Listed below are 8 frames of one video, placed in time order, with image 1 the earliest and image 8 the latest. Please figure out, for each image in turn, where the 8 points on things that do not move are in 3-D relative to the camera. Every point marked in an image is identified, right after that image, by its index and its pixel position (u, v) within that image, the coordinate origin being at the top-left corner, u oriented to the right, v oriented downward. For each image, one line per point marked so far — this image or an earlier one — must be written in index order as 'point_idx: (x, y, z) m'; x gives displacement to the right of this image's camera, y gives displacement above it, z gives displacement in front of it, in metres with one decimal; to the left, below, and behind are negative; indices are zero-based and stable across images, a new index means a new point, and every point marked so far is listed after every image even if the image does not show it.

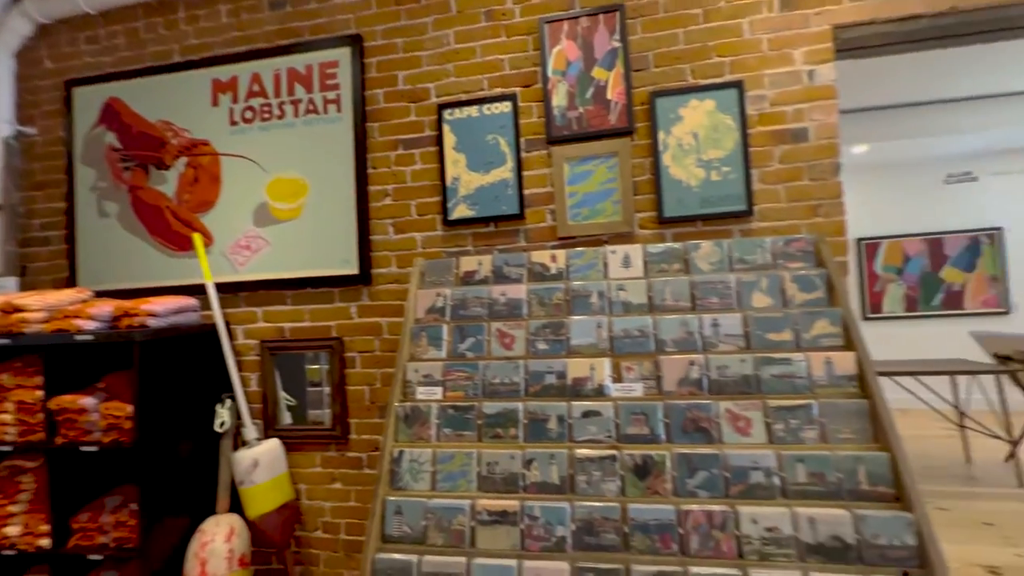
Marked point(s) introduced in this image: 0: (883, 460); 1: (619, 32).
0: (+1.1, -0.5, +1.4) m
1: (+0.5, +1.1, +2.1) m
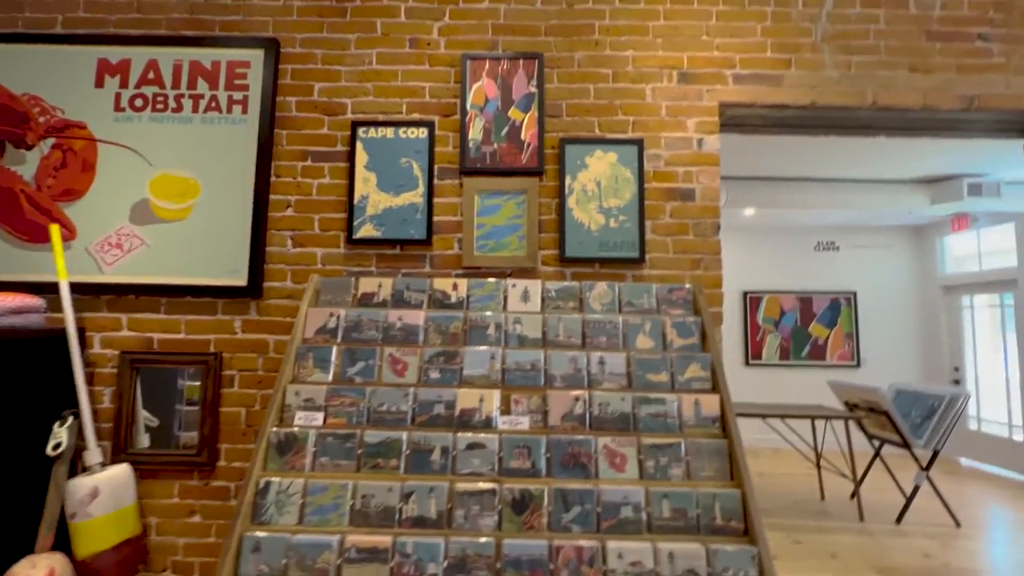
0: (+0.7, -0.7, +1.5) m
1: (+0.1, +1.0, +2.2) m
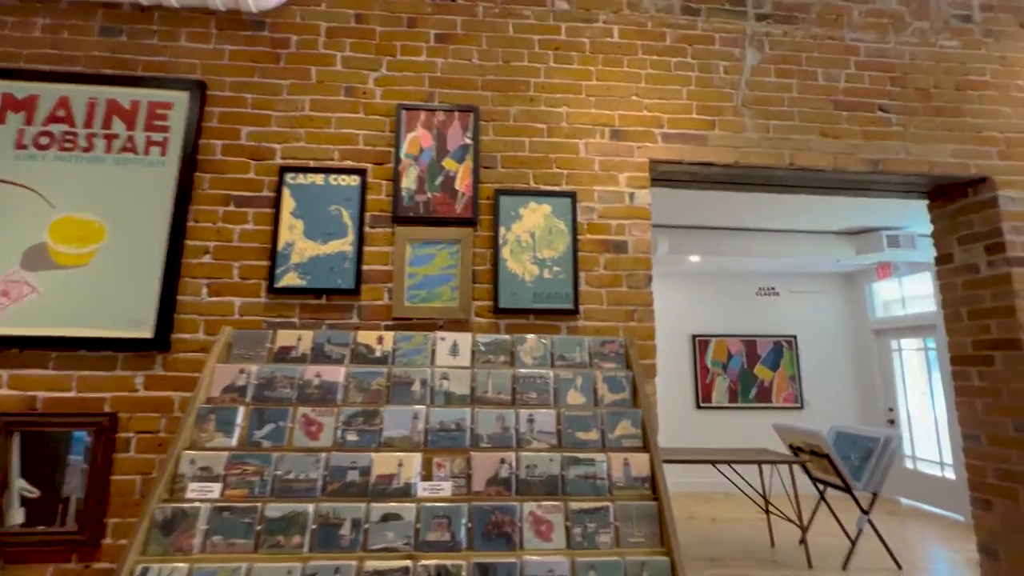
0: (+0.5, -0.8, +1.4) m
1: (-0.2, +0.7, +2.2) m
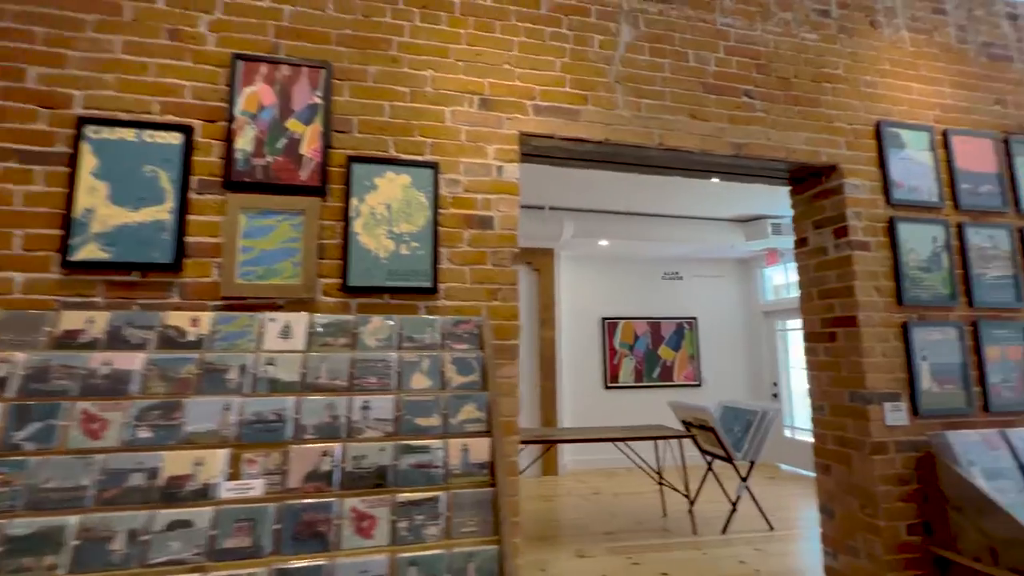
0: (-0.1, -0.8, +1.3) m
1: (-0.8, +0.8, +2.0) m
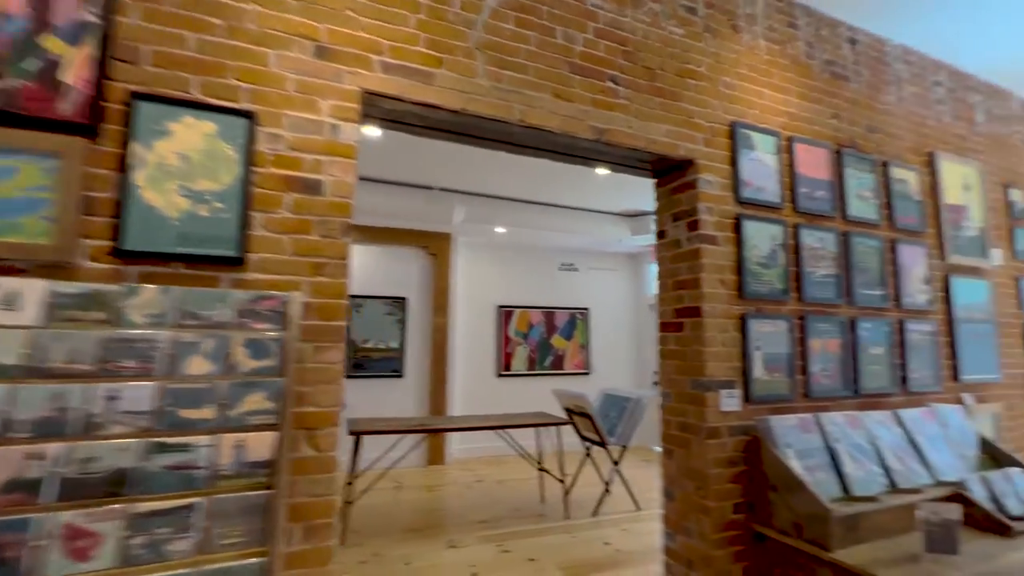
0: (-0.6, -0.7, +1.1) m
1: (-1.4, +1.0, +1.6) m
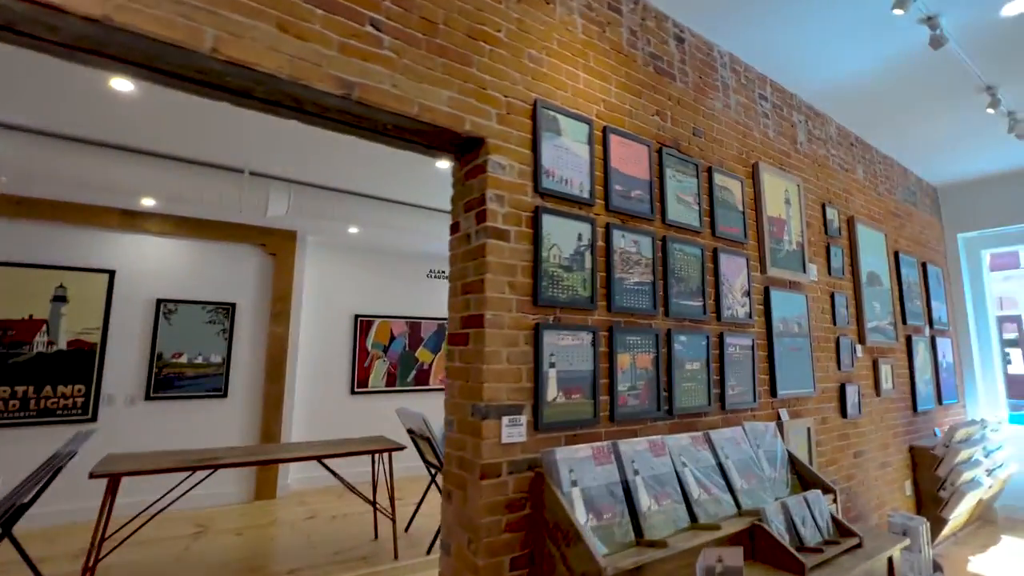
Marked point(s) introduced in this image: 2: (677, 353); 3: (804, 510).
0: (-1.5, -0.6, +0.4) m
1: (-2.3, +1.0, +0.7) m
2: (+1.0, -0.4, +2.8) m
3: (+1.5, -1.2, +2.4) m
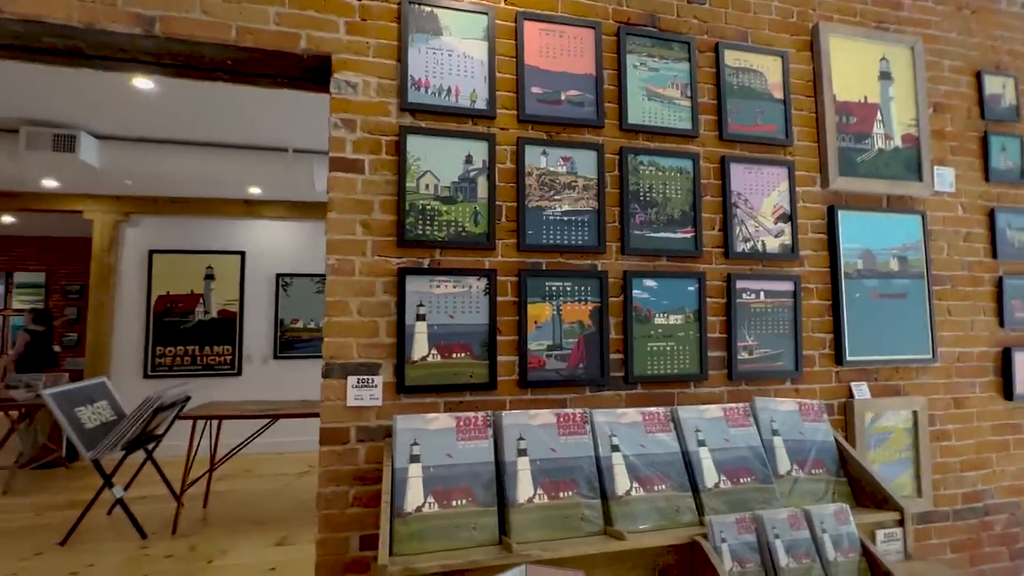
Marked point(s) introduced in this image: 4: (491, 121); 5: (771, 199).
0: (-2.6, -0.6, +0.7) m
1: (-3.3, +1.1, +1.3) m
2: (+0.6, -0.1, +2.1) m
3: (+1.0, -0.8, +1.6) m
4: (-0.1, +0.7, +2.0) m
5: (+1.3, +0.4, +2.3) m
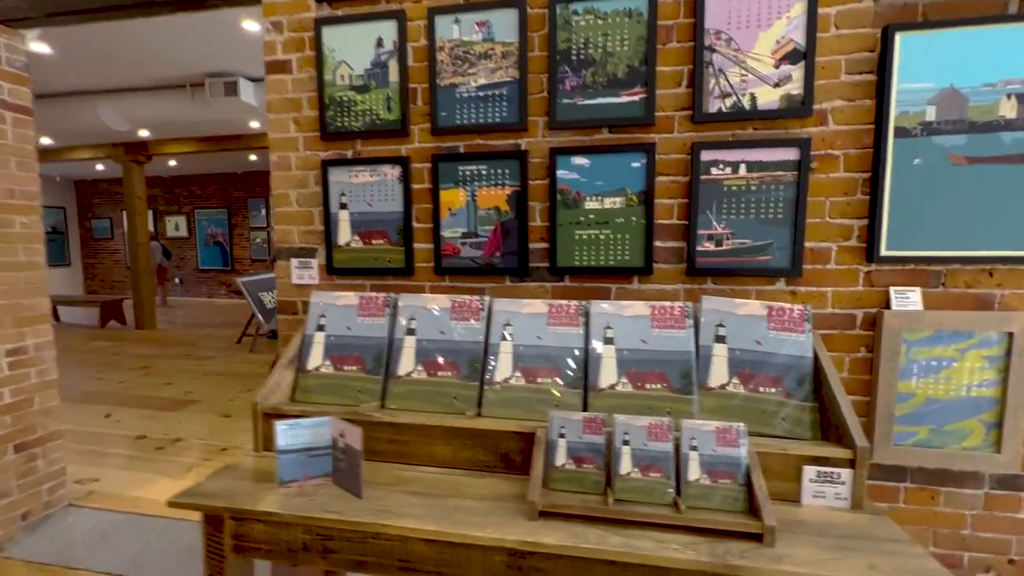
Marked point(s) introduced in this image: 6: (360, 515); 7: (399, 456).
0: (-3.2, -0.2, +2.0) m
1: (-3.7, +1.5, +2.5) m
2: (+0.2, +0.4, +1.8) m
3: (+0.4, -0.5, +1.4) m
4: (-0.4, +1.2, +1.9) m
5: (+0.9, +0.9, +1.6) m
6: (-0.4, -0.6, +1.3) m
7: (-0.4, -0.6, +1.6) m
